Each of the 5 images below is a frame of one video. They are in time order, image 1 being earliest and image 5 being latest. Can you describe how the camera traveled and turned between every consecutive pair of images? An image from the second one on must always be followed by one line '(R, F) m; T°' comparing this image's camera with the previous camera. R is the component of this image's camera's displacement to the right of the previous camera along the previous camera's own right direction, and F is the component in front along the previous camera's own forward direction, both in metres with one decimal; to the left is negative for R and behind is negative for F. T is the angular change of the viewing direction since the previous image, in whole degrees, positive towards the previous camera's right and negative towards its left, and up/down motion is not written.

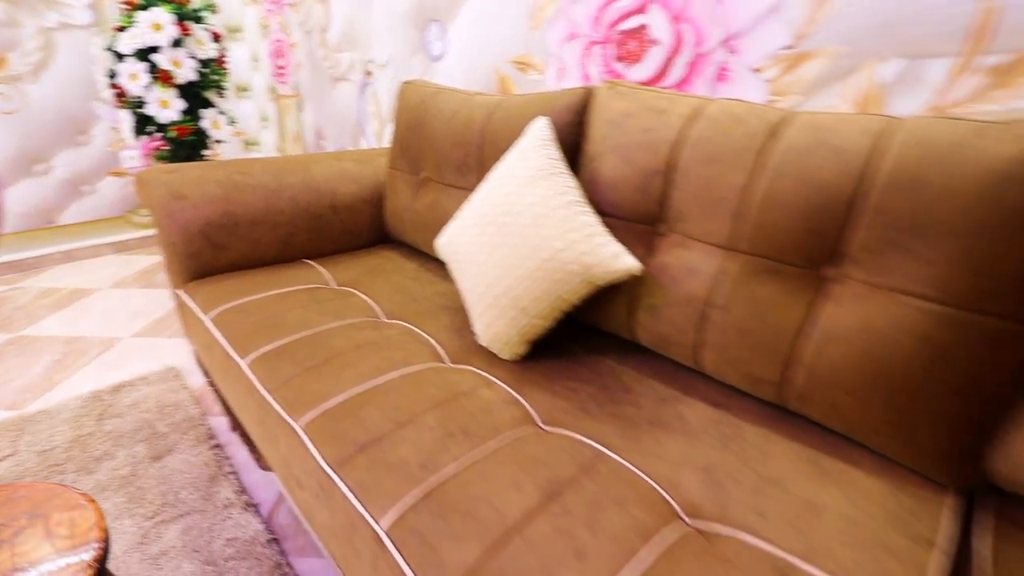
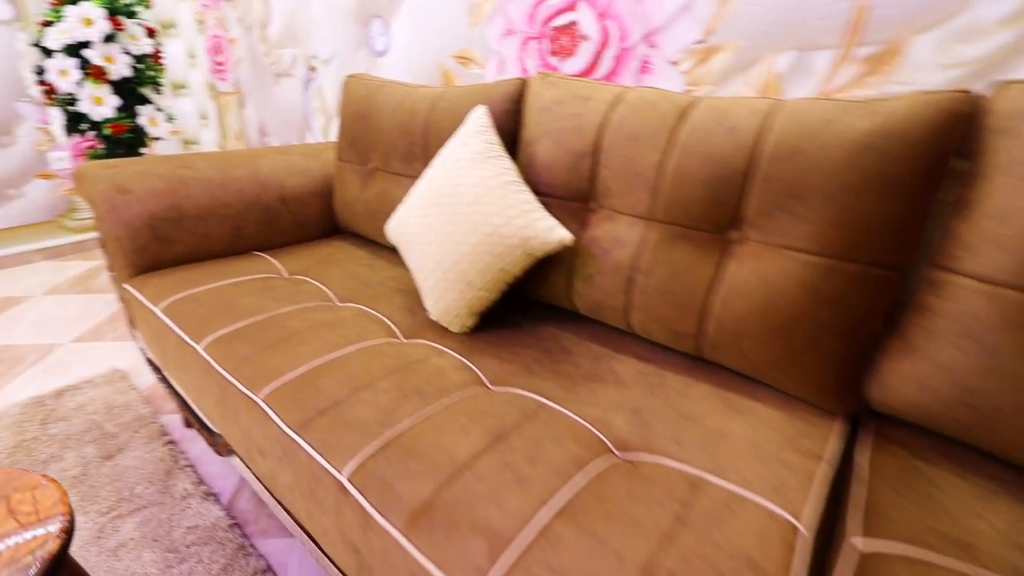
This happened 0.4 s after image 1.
(0.0, -0.1) m; +3°
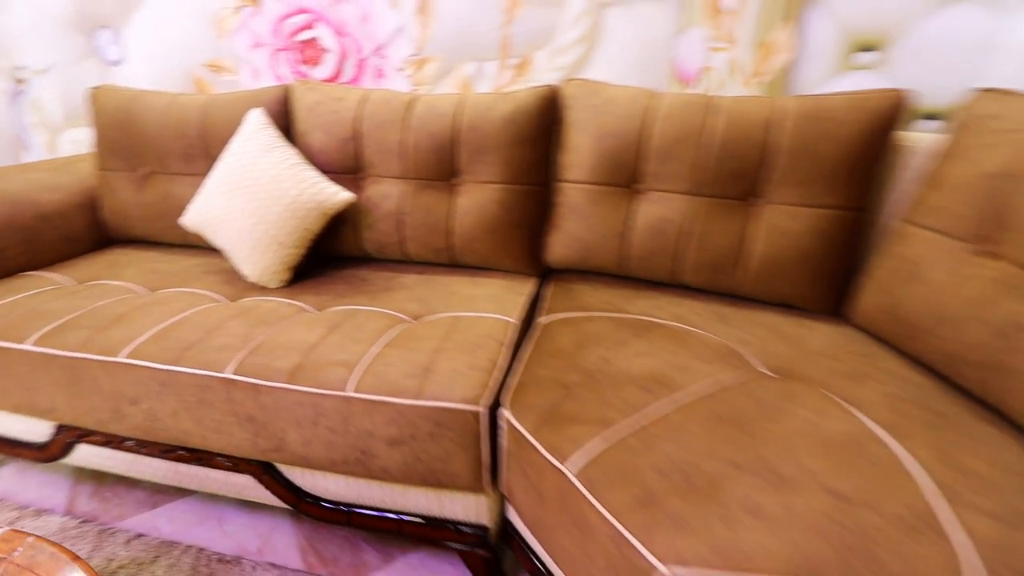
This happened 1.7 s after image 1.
(-0.1, -0.4) m; +24°
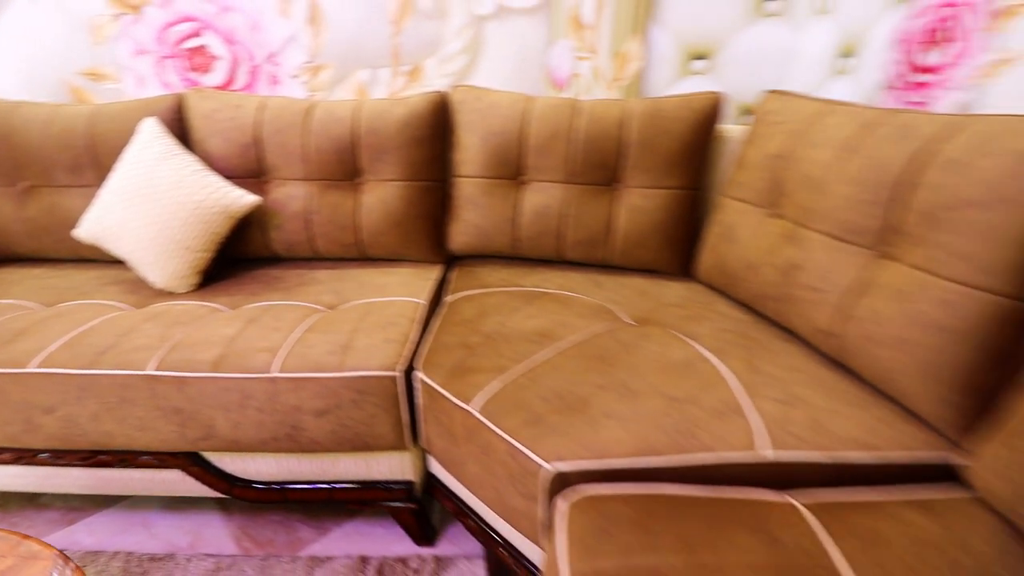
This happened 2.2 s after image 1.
(0.0, -0.1) m; +10°
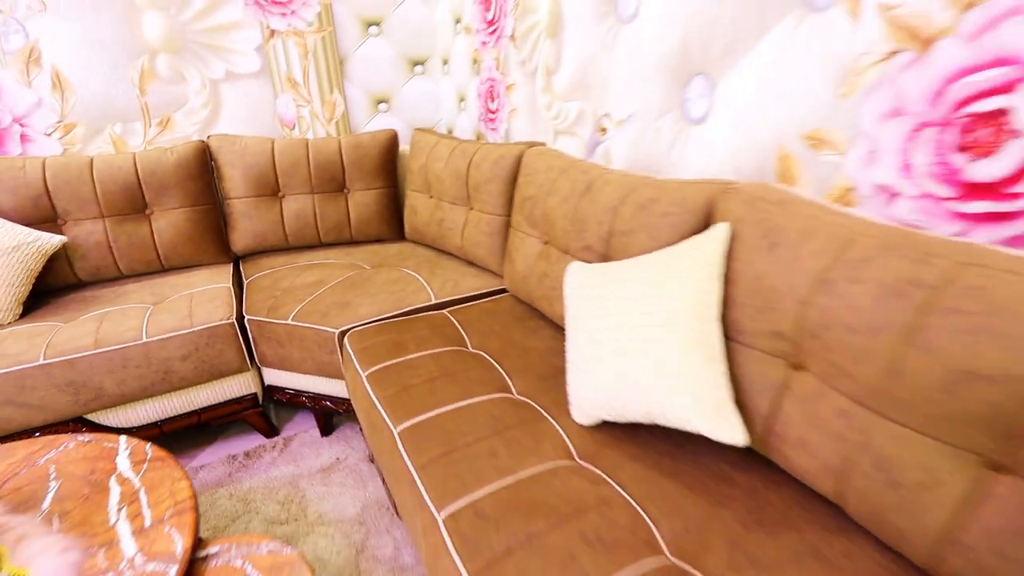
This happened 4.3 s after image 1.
(-0.1, -0.8) m; +26°
